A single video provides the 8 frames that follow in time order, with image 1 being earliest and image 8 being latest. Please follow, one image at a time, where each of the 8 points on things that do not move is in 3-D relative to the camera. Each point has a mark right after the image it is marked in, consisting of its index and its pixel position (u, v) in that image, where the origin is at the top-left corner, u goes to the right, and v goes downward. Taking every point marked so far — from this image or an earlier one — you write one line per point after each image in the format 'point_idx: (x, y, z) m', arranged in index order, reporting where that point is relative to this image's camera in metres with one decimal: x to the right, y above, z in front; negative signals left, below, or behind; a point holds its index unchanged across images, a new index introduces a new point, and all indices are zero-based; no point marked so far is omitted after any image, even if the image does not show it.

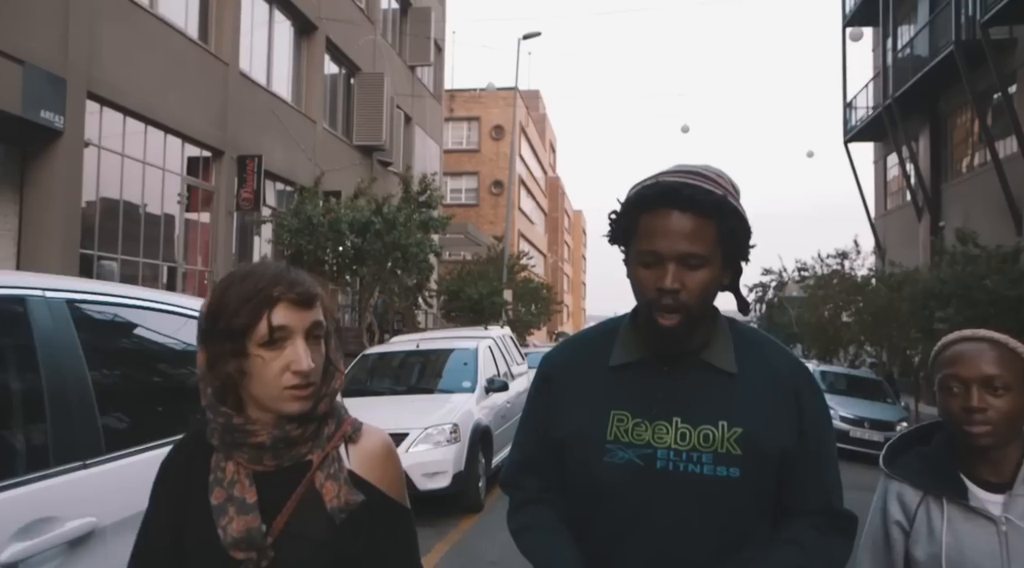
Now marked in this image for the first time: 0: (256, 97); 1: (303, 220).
0: (-4.7, +3.4, +15.1) m
1: (-3.0, +0.9, +12.3) m
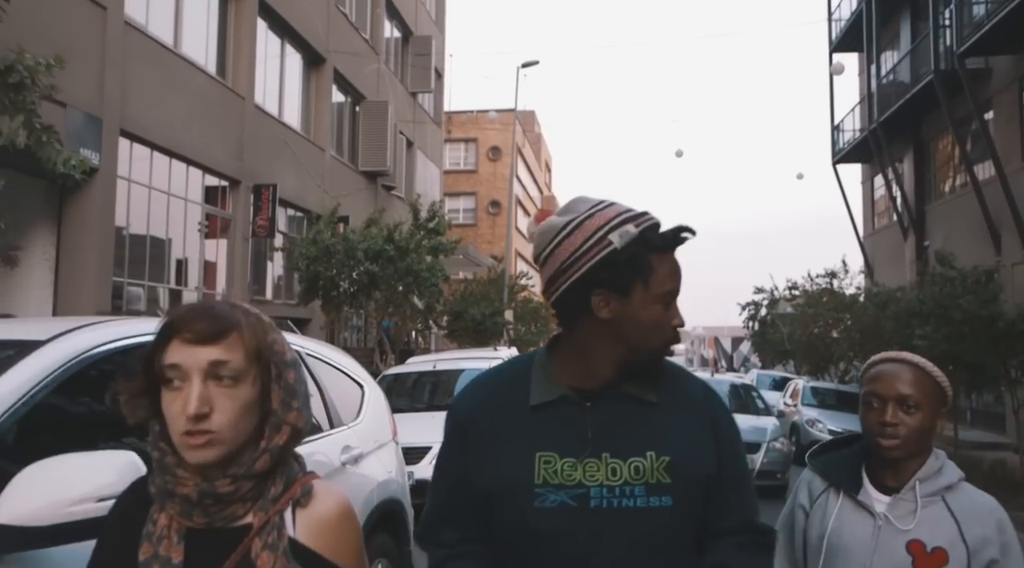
0: (-4.7, +3.0, +15.9) m
1: (-3.0, +0.6, +13.0) m
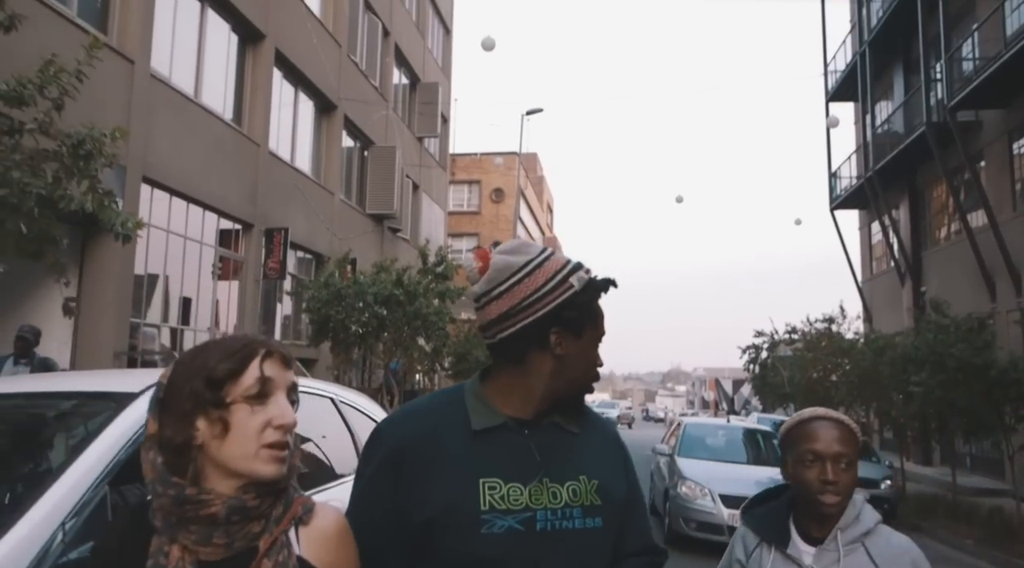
0: (-4.6, +2.2, +16.4) m
1: (-2.9, -0.1, +13.4) m
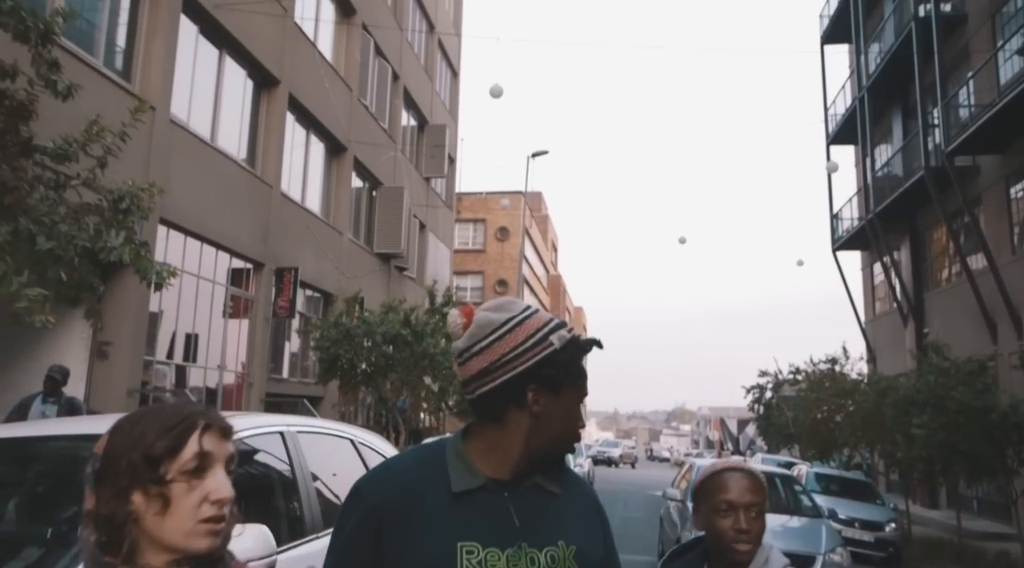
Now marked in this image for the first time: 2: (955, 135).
0: (-4.4, +1.4, +16.7) m
1: (-2.8, -0.8, +13.6) m
2: (+9.2, +3.1, +17.3) m
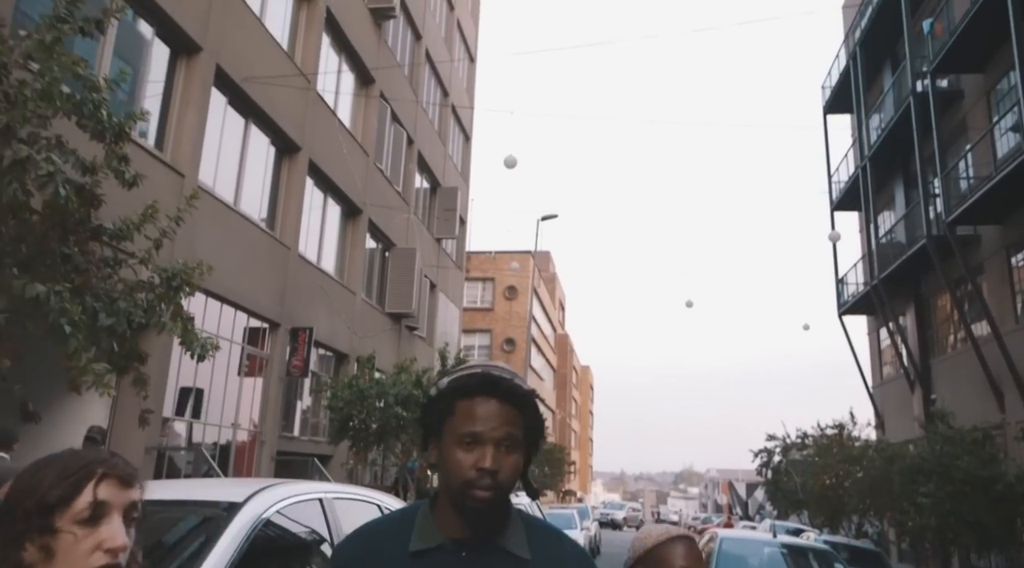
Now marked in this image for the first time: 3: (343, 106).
0: (-4.2, +0.2, +17.2) m
1: (-2.6, -1.8, +13.9) m
2: (+9.4, +1.7, +17.7) m
3: (-3.8, +4.1, +18.8) m
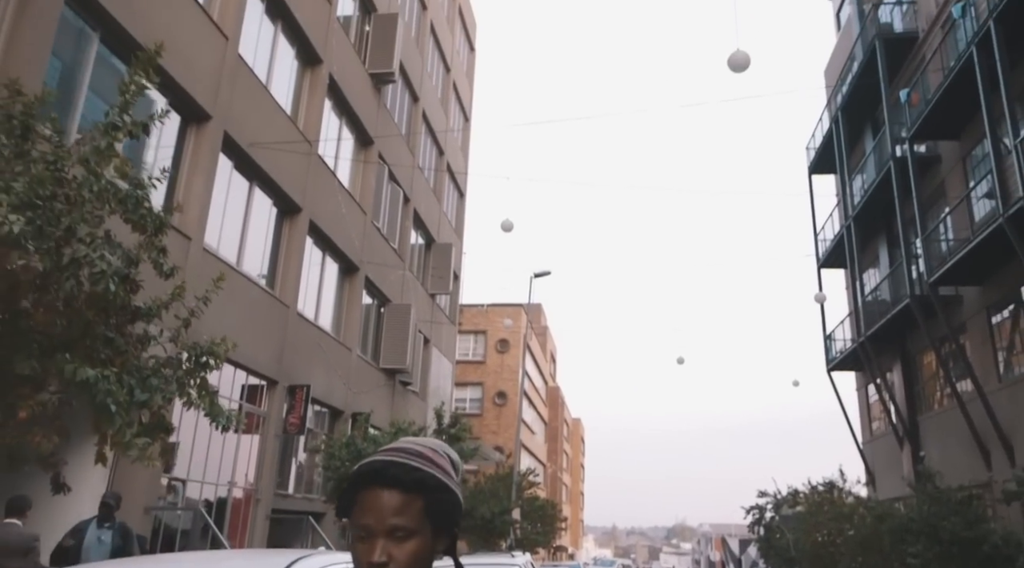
0: (-4.3, -1.0, +17.5) m
1: (-2.7, -2.8, +14.1) m
2: (+9.3, +0.4, +18.2) m
3: (-3.9, +2.7, +19.4) m
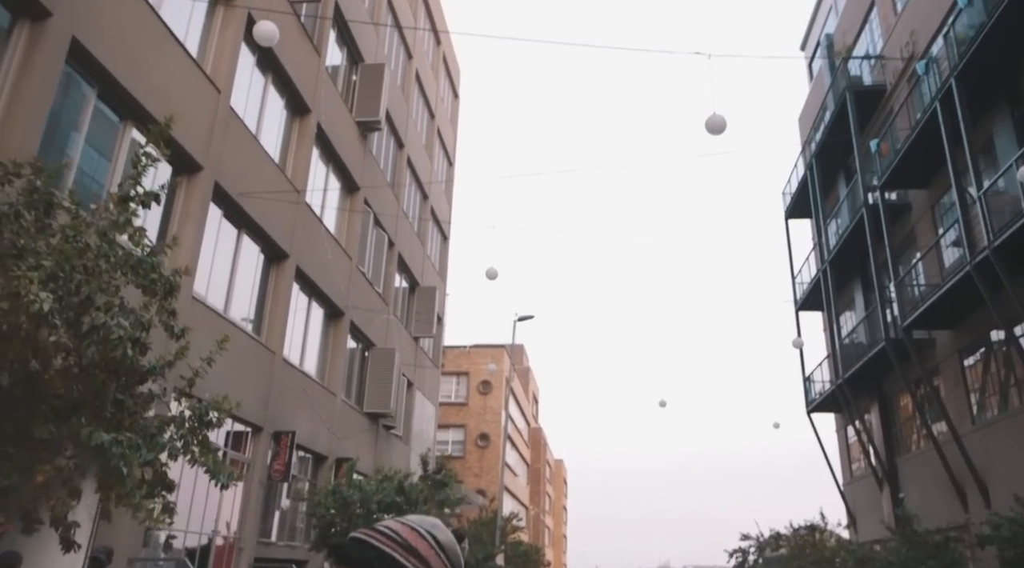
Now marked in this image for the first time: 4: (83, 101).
0: (-4.7, -2.0, +17.6) m
1: (-3.0, -3.6, +14.2) m
2: (+9.0, -0.6, +18.7) m
3: (-4.3, +1.7, +19.7) m
4: (-5.3, +2.2, +10.2) m
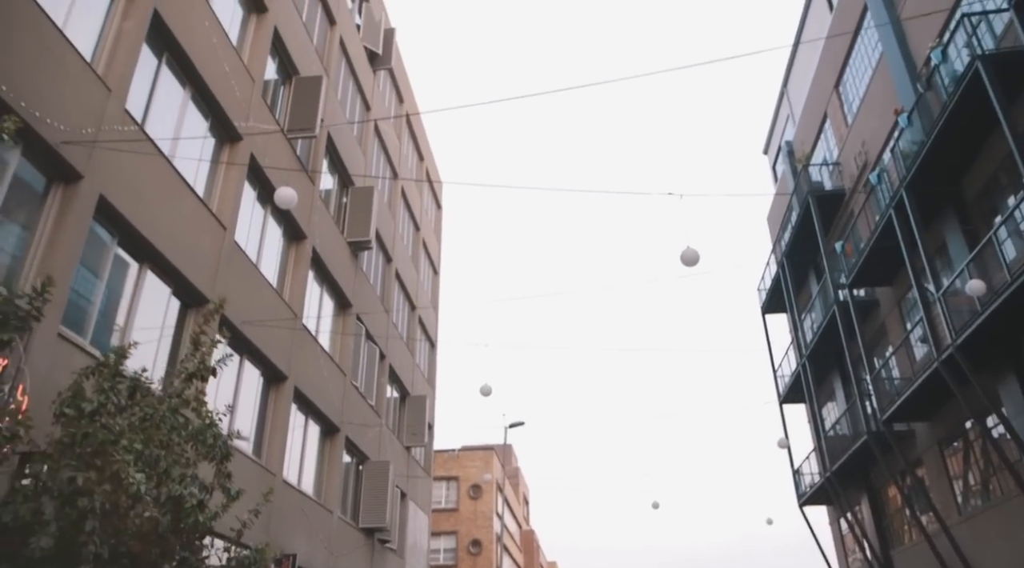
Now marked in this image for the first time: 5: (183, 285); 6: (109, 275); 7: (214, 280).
0: (-4.8, -4.6, +17.8) m
1: (-2.9, -5.7, +14.3) m
2: (+8.8, -2.9, +19.4) m
3: (-4.6, -1.2, +20.3) m
4: (-5.4, +0.4, +11.0) m
5: (-5.2, 0.0, +13.0) m
6: (-5.4, +0.1, +11.1) m
7: (-5.0, +0.1, +13.9) m
